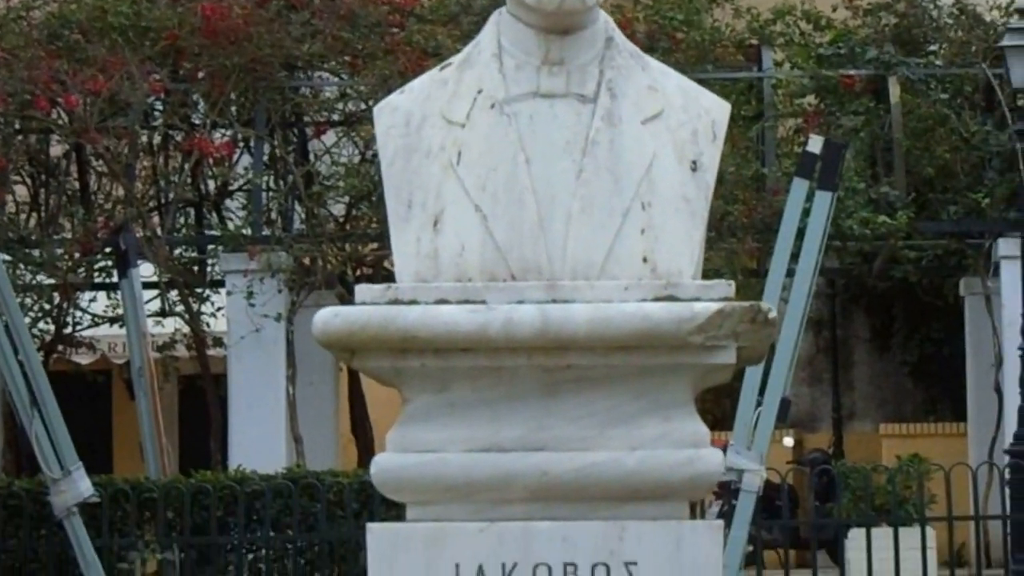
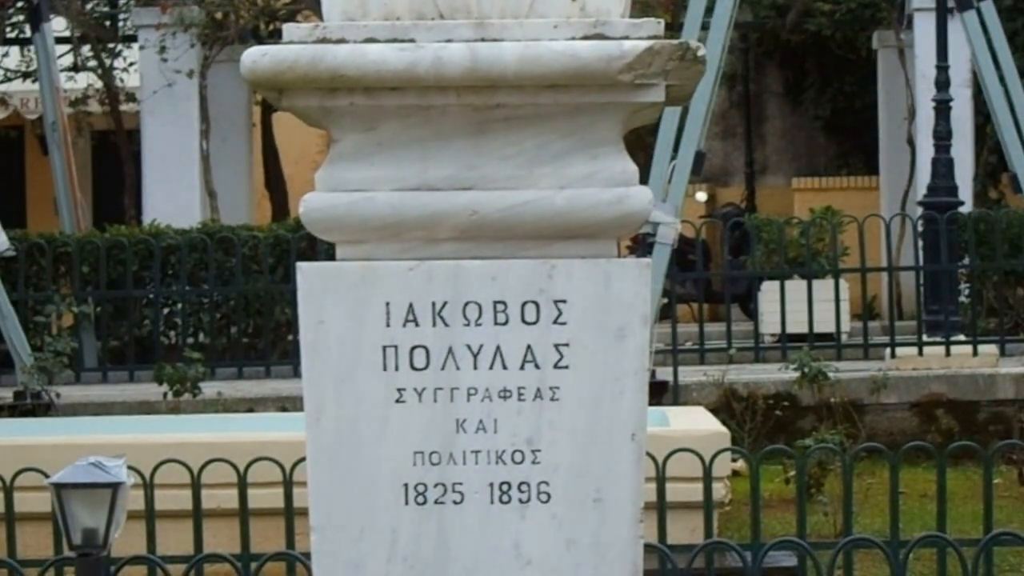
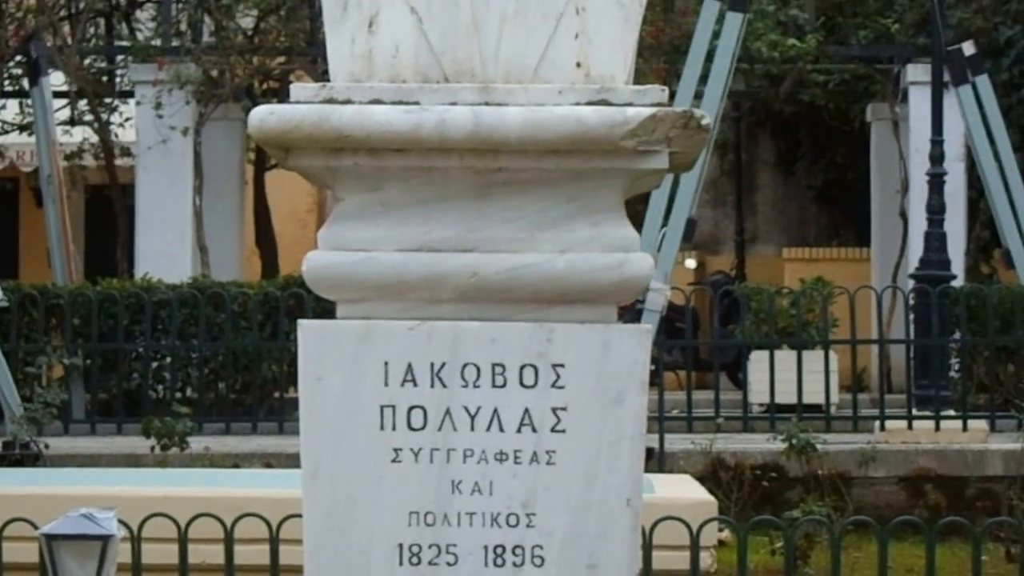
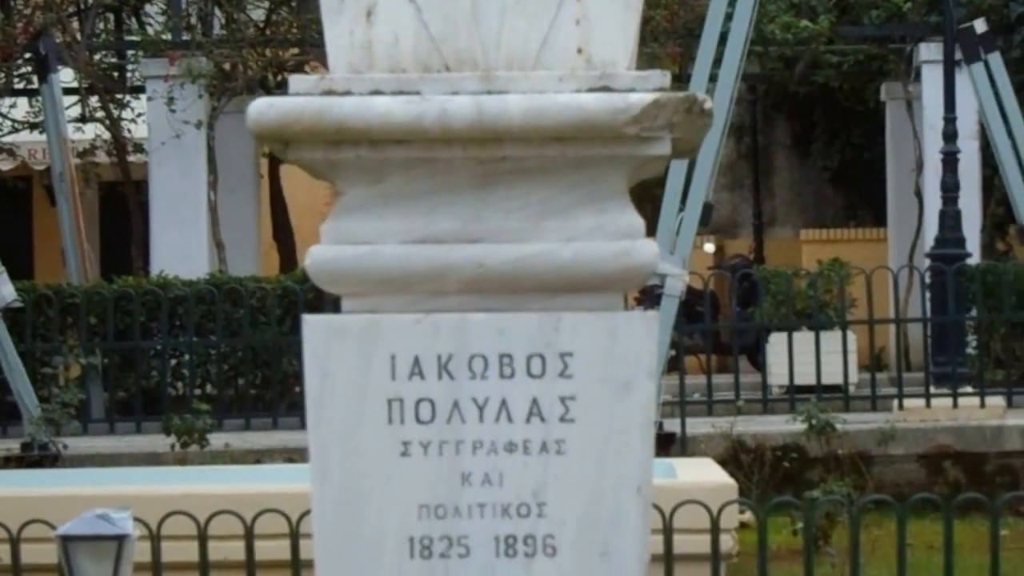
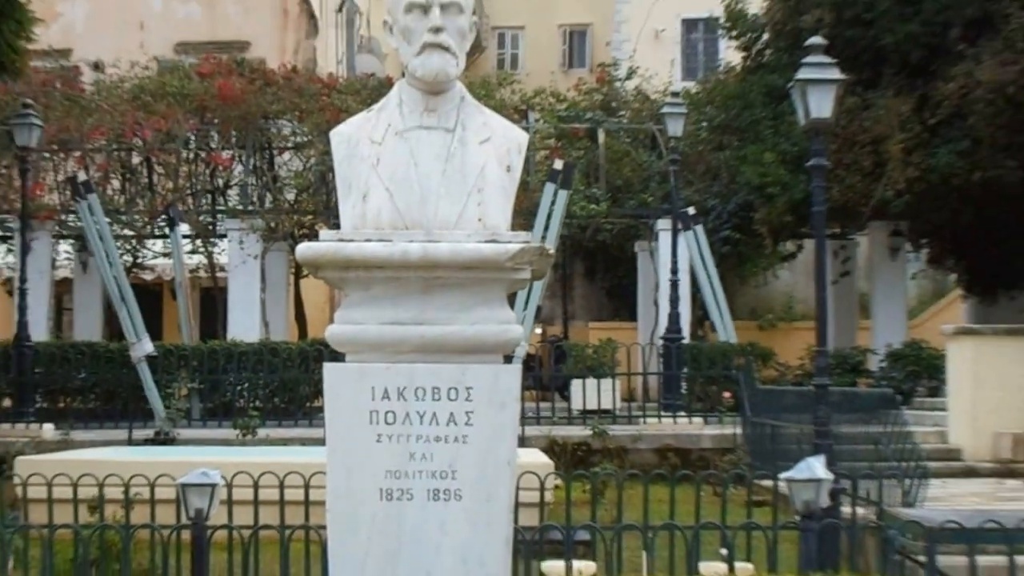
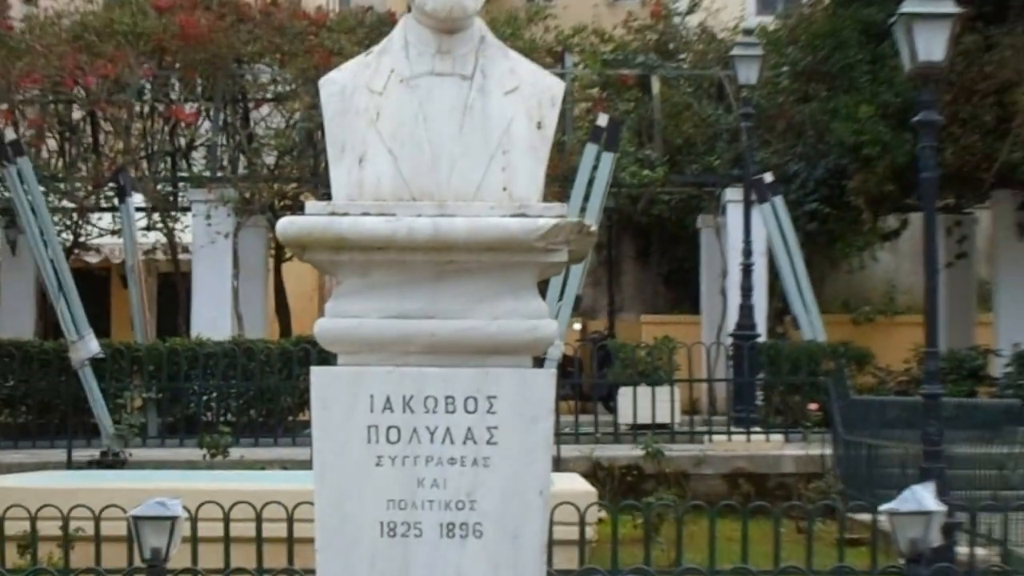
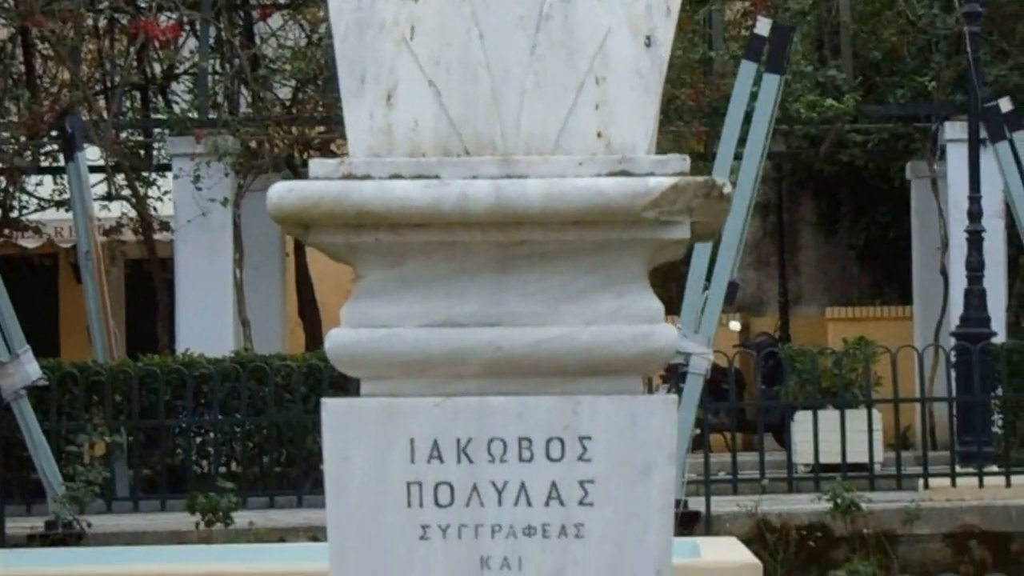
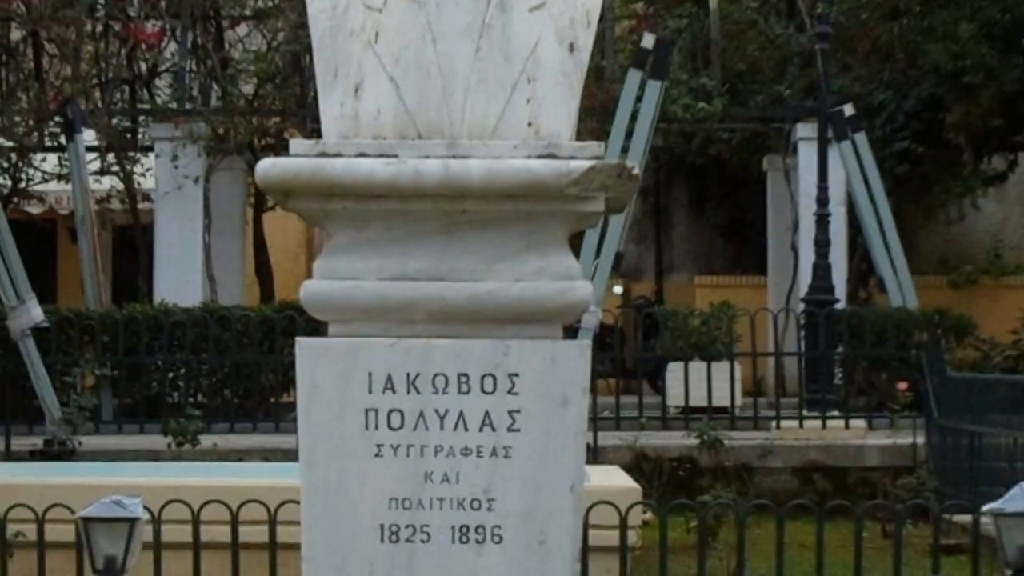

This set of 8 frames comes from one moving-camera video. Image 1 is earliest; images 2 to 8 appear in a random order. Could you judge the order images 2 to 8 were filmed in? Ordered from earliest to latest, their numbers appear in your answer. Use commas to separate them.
7, 4, 2, 3, 8, 6, 5
